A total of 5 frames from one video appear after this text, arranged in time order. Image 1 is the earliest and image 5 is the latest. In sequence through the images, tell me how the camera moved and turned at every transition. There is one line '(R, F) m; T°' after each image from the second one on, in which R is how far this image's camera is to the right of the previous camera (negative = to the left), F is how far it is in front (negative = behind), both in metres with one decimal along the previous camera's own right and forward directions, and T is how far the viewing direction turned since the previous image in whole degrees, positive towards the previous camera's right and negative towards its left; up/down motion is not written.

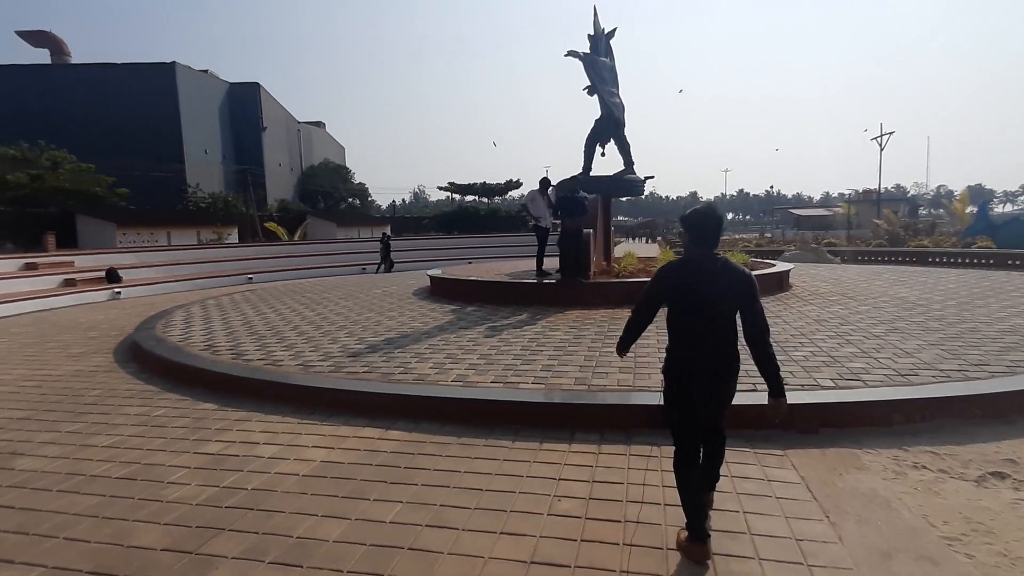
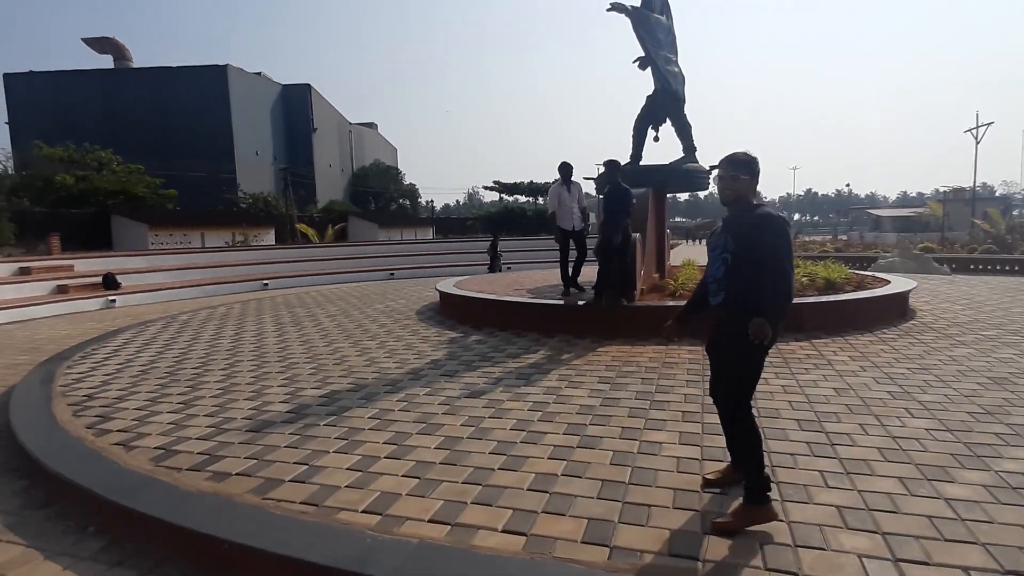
(+0.4, +2.1) m; -5°
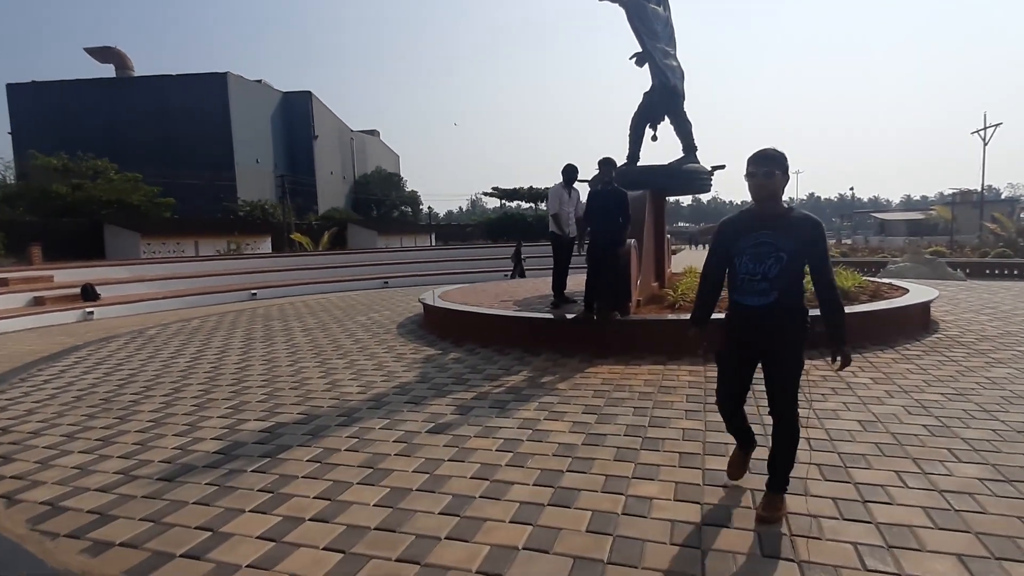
(+0.2, +0.6) m; 0°
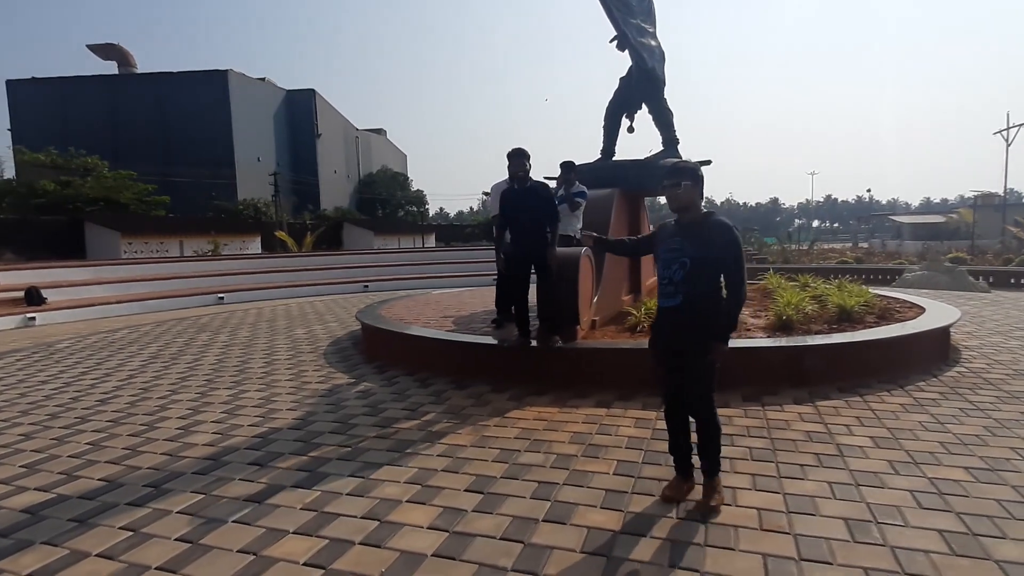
(+0.7, +1.0) m; -1°
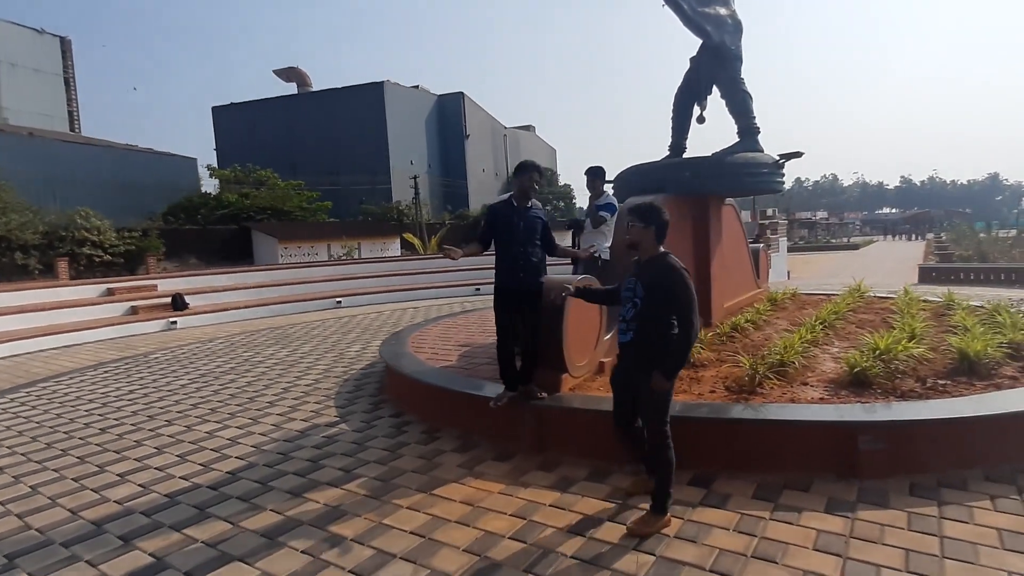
(+1.2, +0.9) m; -15°
